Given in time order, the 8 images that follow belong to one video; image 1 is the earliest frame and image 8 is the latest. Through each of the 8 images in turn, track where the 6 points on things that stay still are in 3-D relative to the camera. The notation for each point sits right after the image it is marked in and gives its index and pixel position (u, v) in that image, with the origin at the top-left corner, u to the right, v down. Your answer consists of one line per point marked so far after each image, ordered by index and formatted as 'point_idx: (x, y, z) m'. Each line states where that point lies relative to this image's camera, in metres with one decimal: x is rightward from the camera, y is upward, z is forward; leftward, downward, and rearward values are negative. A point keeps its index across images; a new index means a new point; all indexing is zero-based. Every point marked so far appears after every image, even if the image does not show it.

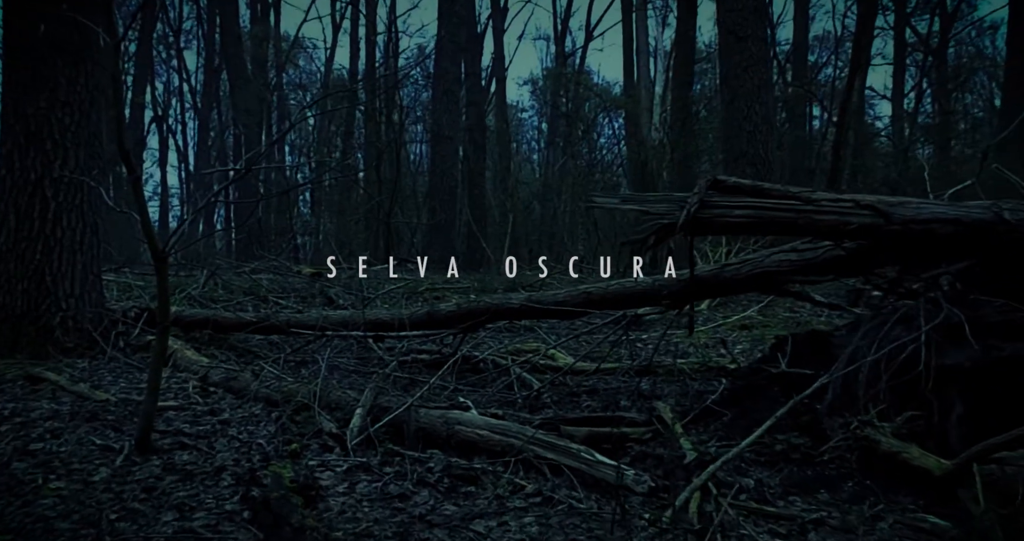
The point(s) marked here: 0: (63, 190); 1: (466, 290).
0: (-3.6, +0.7, +6.5) m
1: (-0.6, -0.3, +10.1) m
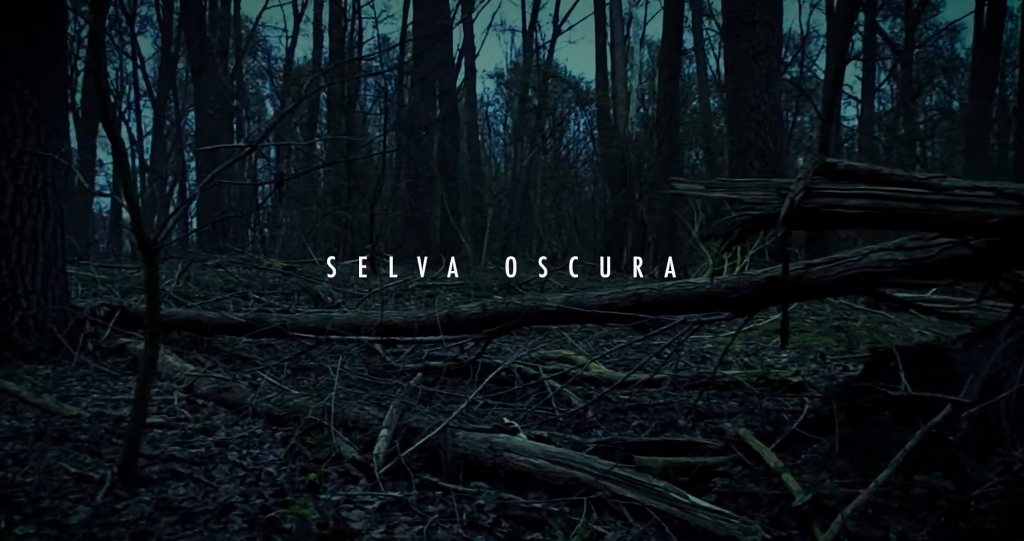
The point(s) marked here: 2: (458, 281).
0: (-3.5, +0.7, +5.8) m
1: (-0.6, -0.2, +9.5) m
2: (-0.7, -0.2, +9.7) m
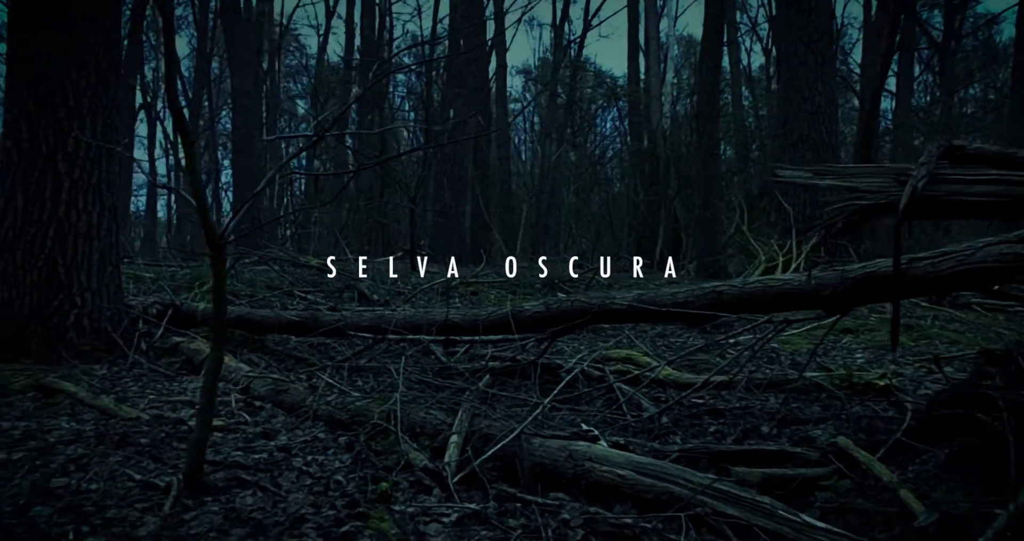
0: (-3.1, +0.7, +5.7) m
1: (-0.1, -0.2, +9.3) m
2: (-0.1, -0.1, +9.5) m
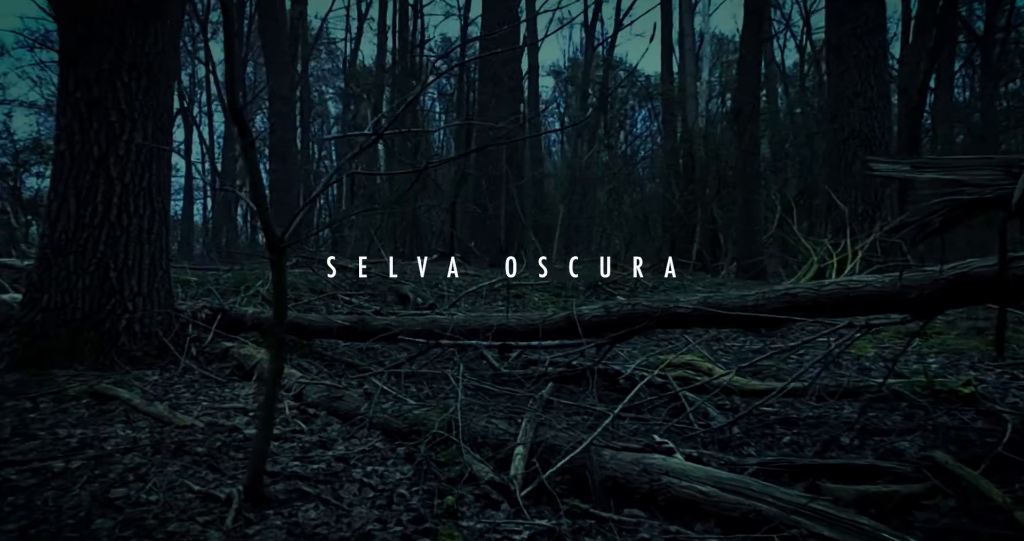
0: (-2.7, +0.7, +5.7) m
1: (+0.5, -0.2, +9.2) m
2: (+0.4, -0.1, +9.4) m
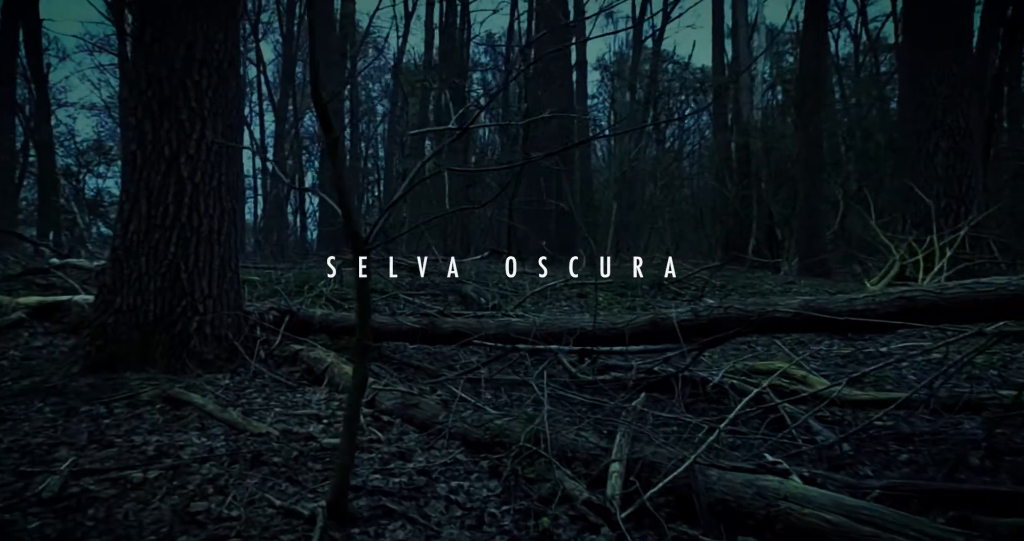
0: (-2.2, +0.7, +5.6) m
1: (+1.2, -0.2, +8.9) m
2: (+1.1, -0.1, +9.1) m
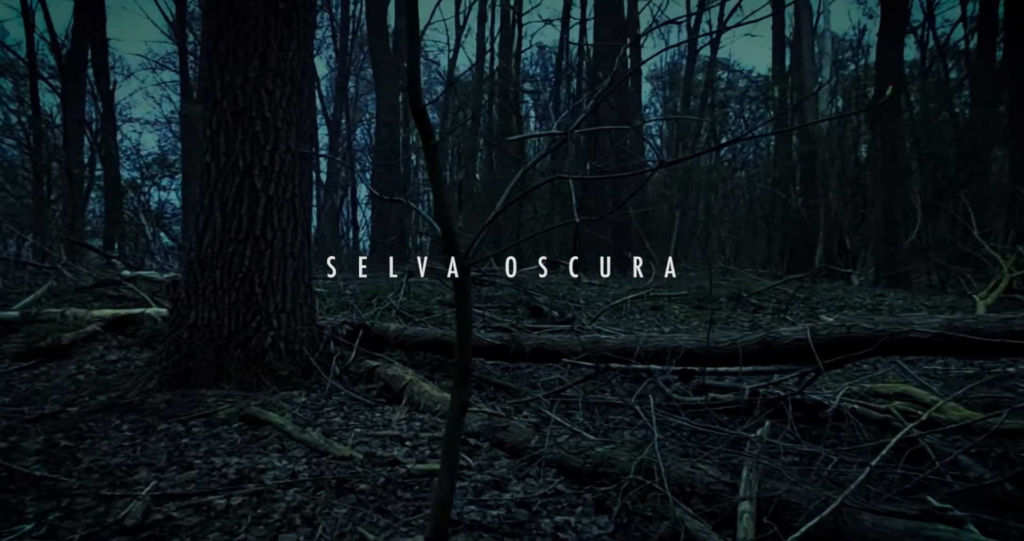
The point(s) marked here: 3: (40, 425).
0: (-1.6, +0.6, +5.5) m
1: (+1.9, -0.3, +8.6) m
2: (+1.9, -0.3, +8.8) m
3: (-2.9, -0.9, +4.9) m
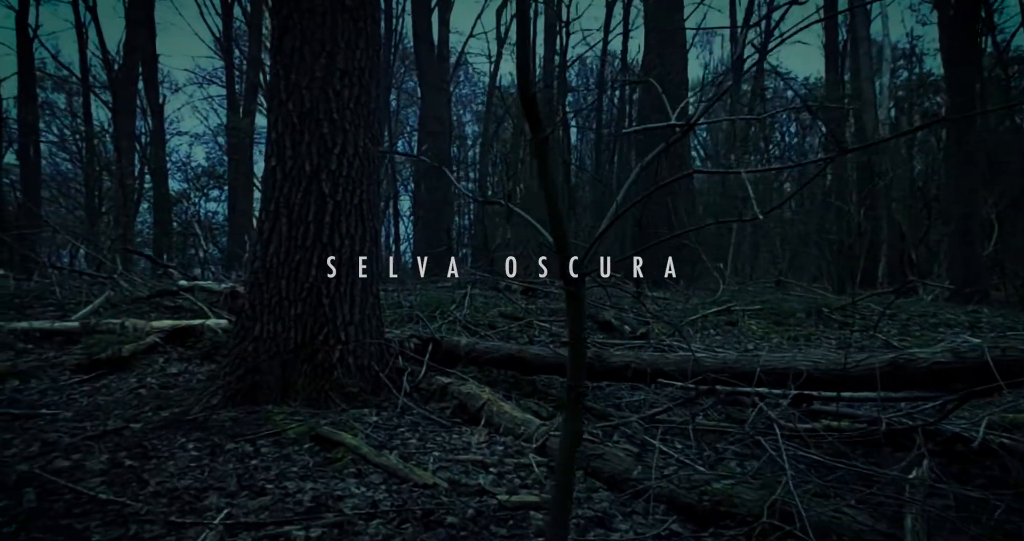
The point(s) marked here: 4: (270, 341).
0: (-1.1, +0.5, +5.2) m
1: (+2.6, -0.5, +8.1) m
2: (+2.6, -0.4, +8.3) m
3: (-2.4, -1.0, +4.6) m
4: (-1.5, -0.5, +5.2) m
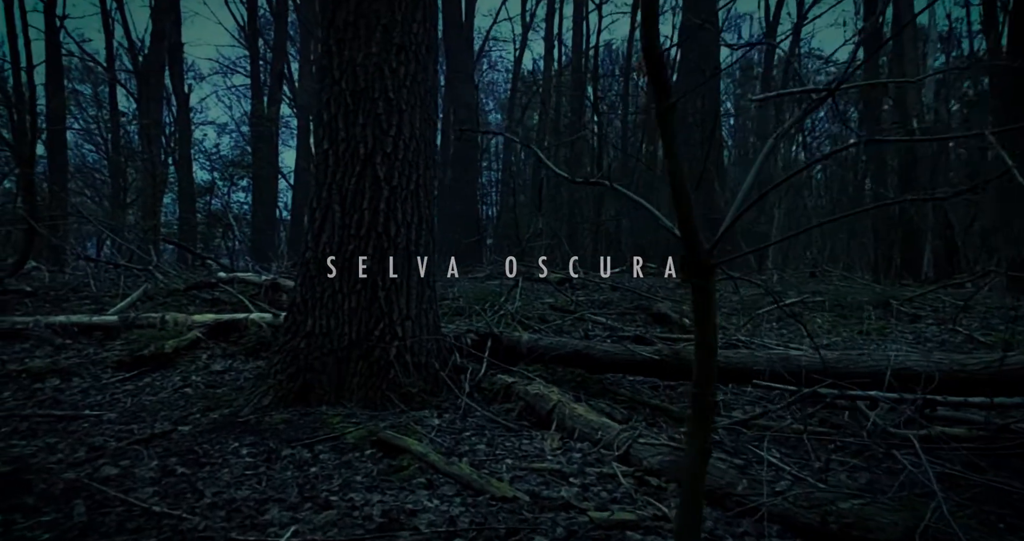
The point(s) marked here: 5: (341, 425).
0: (-0.7, +0.6, +4.9) m
1: (+3.1, -0.4, +7.7) m
2: (+3.1, -0.3, +7.9) m
3: (-2.0, -1.0, +4.4) m
4: (-1.1, -0.4, +4.9) m
5: (-1.0, -0.9, +4.5) m
